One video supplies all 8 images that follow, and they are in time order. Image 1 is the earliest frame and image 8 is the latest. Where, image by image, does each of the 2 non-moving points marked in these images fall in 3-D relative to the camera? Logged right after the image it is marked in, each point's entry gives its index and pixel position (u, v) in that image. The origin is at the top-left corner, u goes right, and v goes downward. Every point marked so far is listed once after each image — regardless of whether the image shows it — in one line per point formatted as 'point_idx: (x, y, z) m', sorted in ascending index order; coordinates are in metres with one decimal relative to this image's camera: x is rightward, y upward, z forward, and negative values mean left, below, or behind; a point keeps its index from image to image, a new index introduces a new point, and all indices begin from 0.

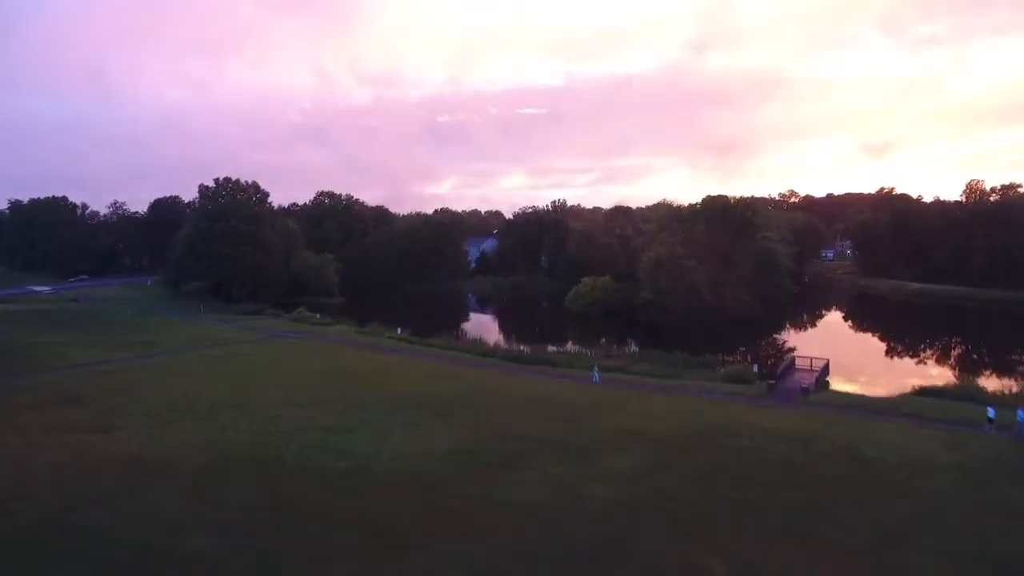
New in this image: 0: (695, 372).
0: (+4.4, -2.0, +16.8) m
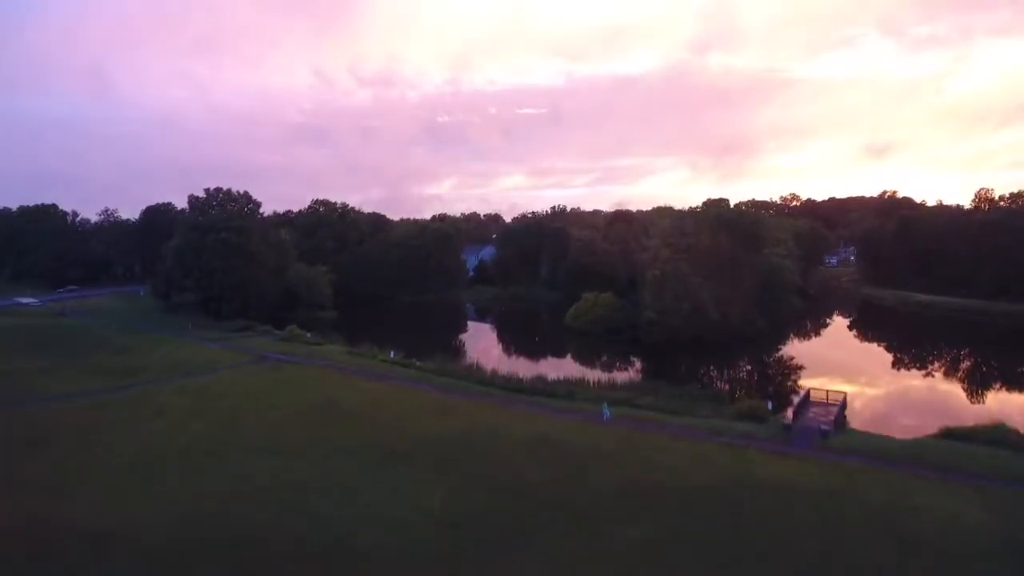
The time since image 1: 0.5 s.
0: (+4.3, -2.7, +15.8) m
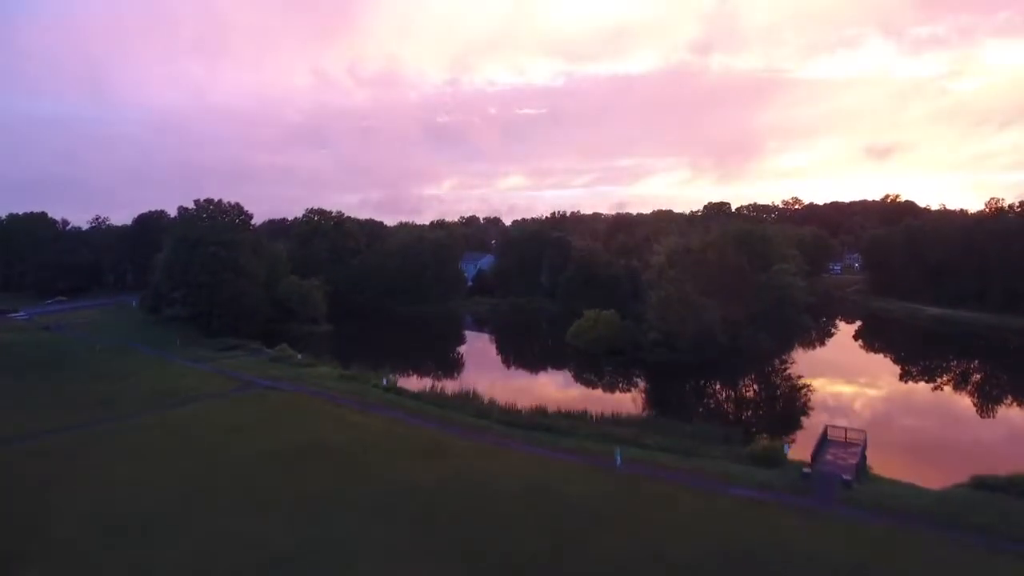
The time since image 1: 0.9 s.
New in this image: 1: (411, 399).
0: (+4.3, -3.3, +14.9) m
1: (-2.7, -3.0, +19.0) m
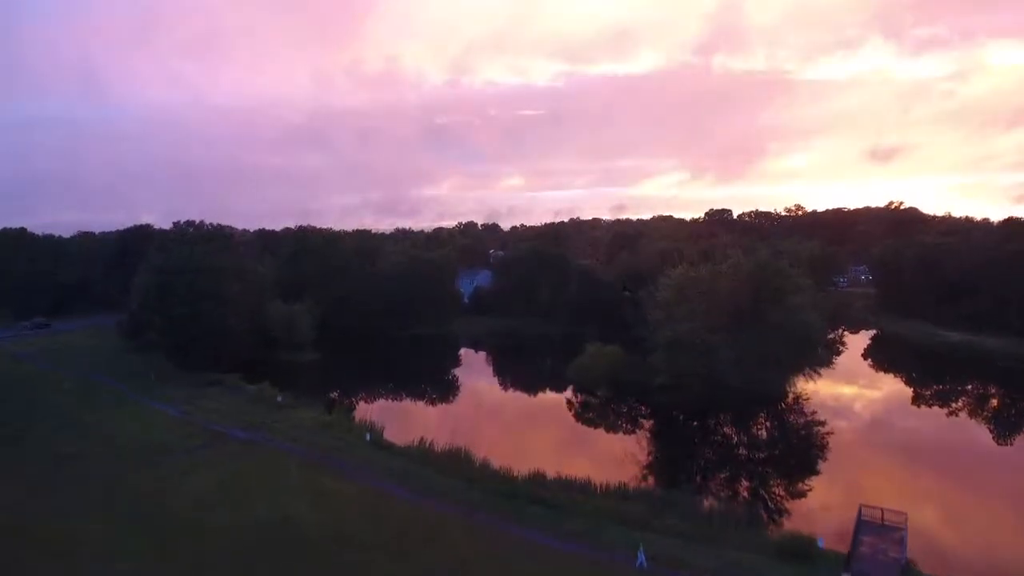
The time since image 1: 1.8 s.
0: (+4.2, -4.5, +13.1) m
1: (-2.8, -4.2, +17.3) m
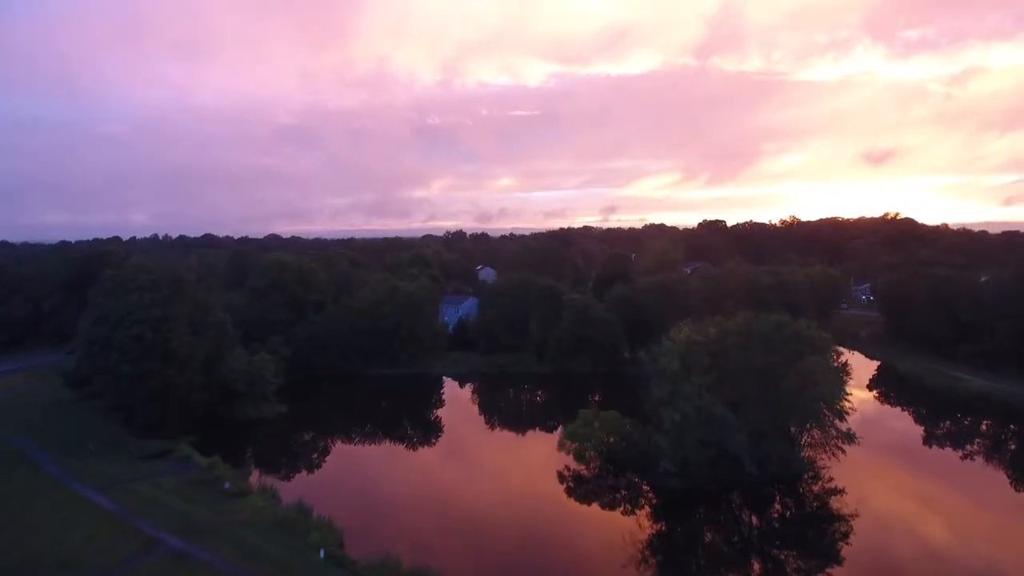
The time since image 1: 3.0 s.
0: (+3.8, -6.4, +10.4) m
1: (-3.2, -6.1, +14.5) m
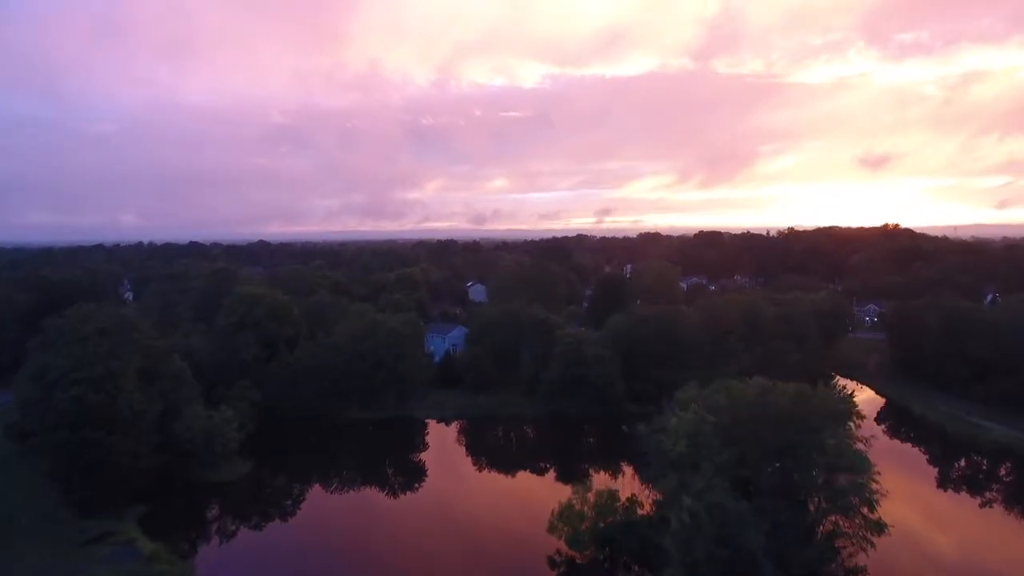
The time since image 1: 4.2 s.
0: (+3.4, -8.2, +7.9) m
1: (-3.6, -7.9, +11.9) m
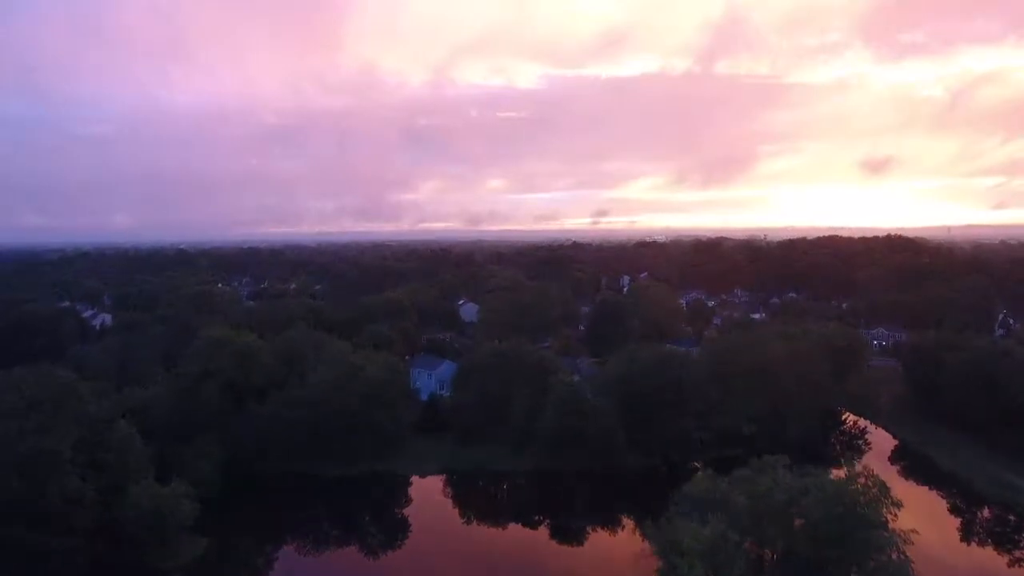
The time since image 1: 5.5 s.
0: (+3.1, -10.2, +5.1) m
1: (-4.0, -9.9, +9.0) m
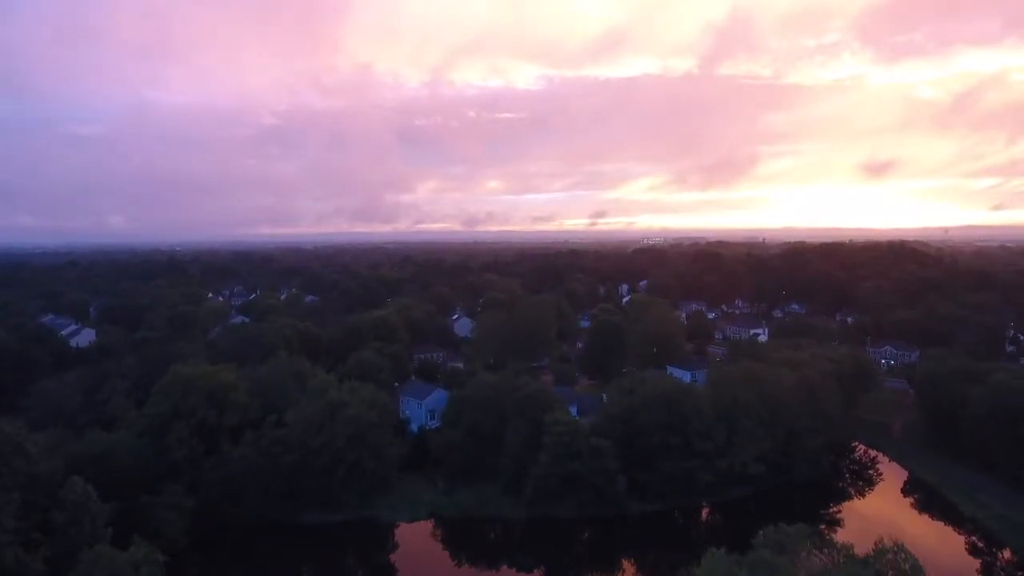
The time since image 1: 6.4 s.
0: (+2.9, -11.6, +3.0) m
1: (-4.2, -11.3, +7.0) m
